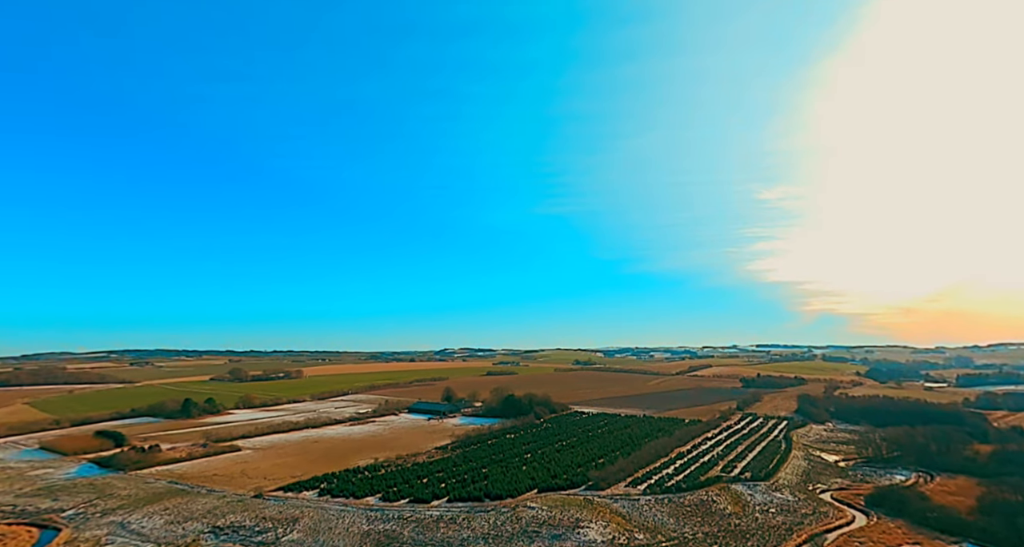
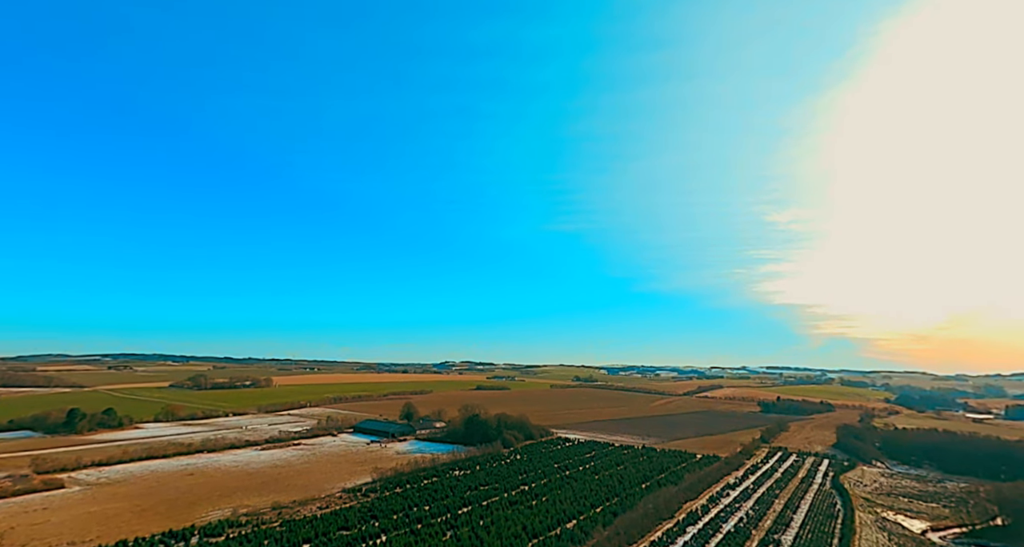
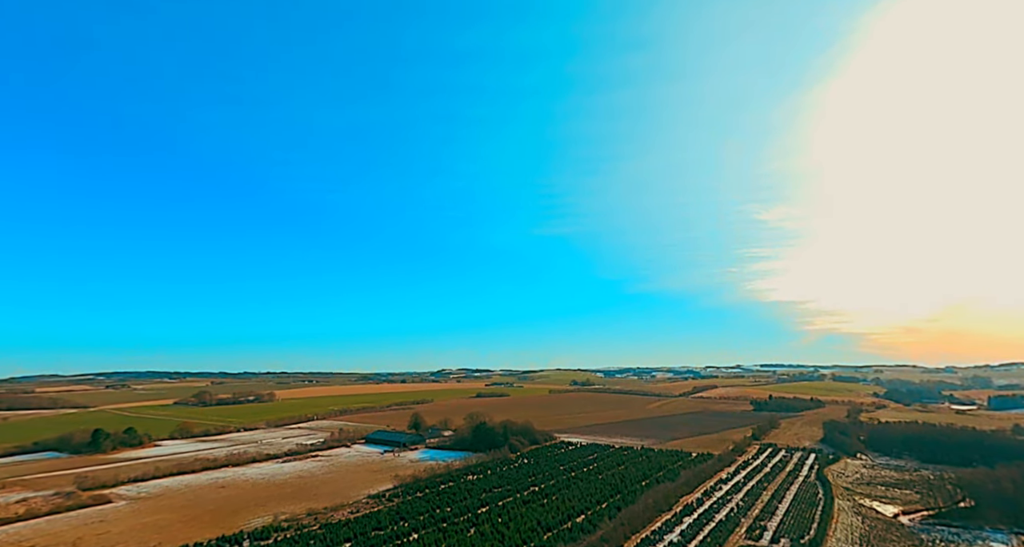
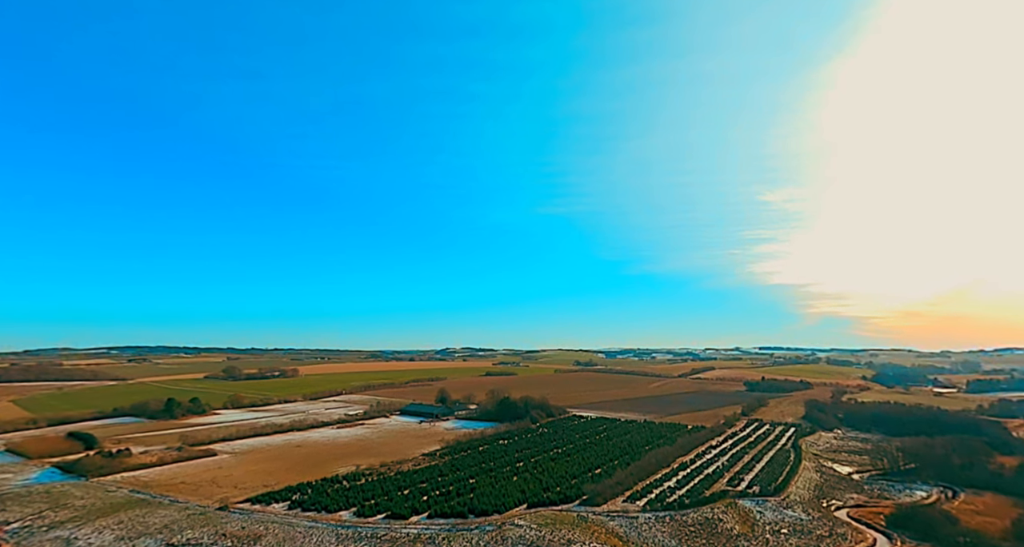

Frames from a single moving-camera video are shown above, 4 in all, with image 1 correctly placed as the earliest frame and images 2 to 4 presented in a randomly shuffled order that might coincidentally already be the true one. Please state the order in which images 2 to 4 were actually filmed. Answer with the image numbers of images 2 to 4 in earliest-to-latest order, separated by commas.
4, 3, 2
